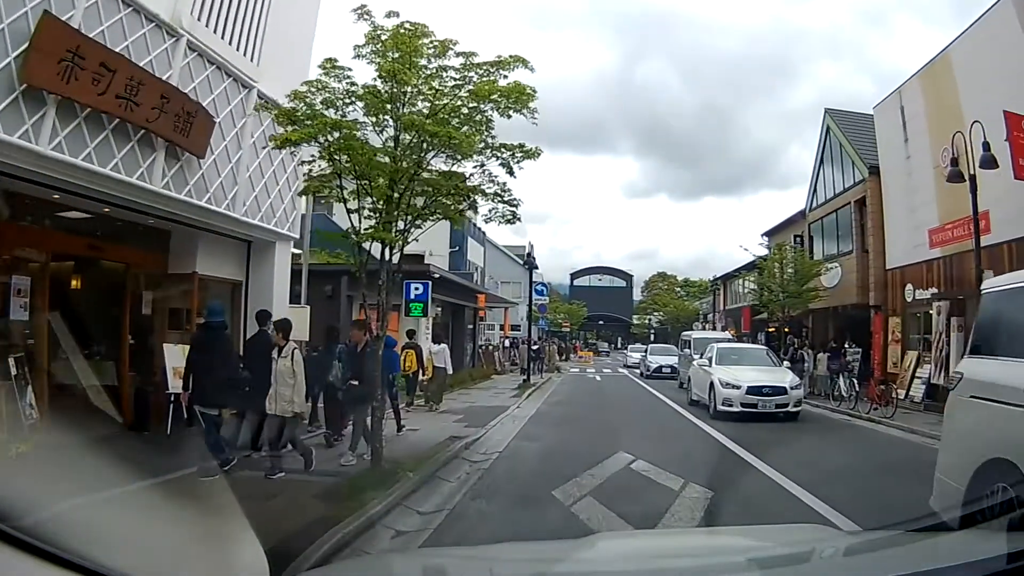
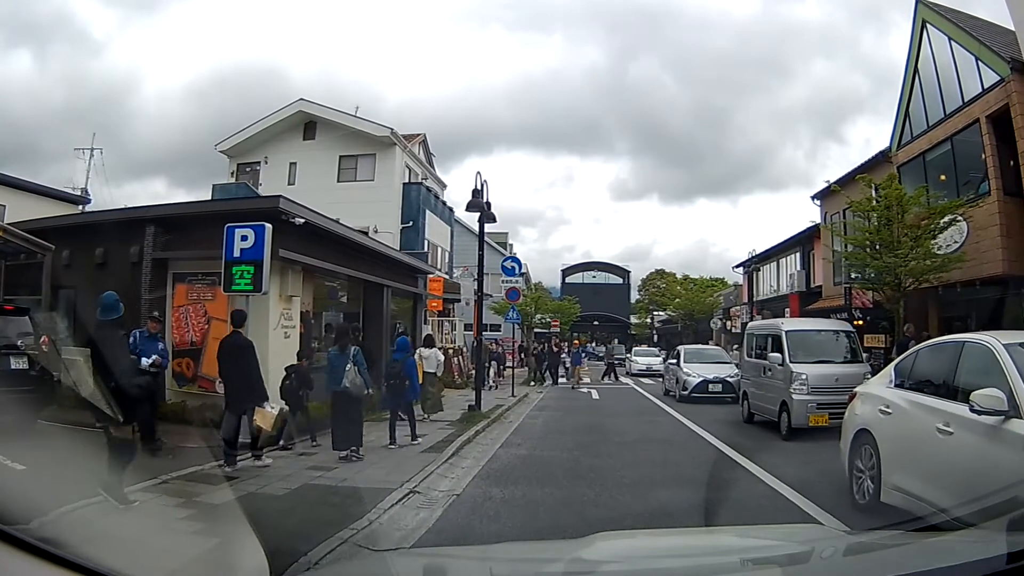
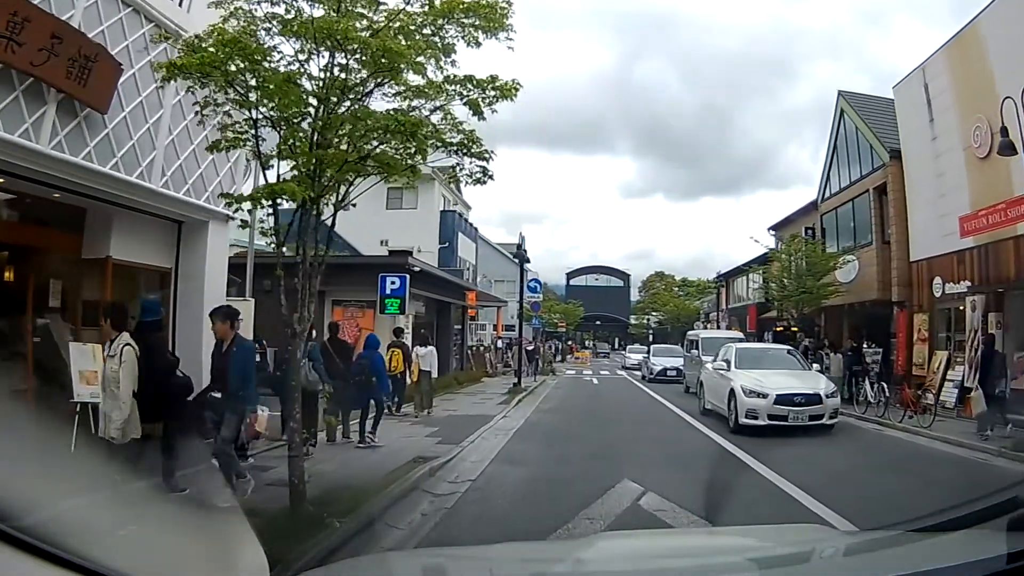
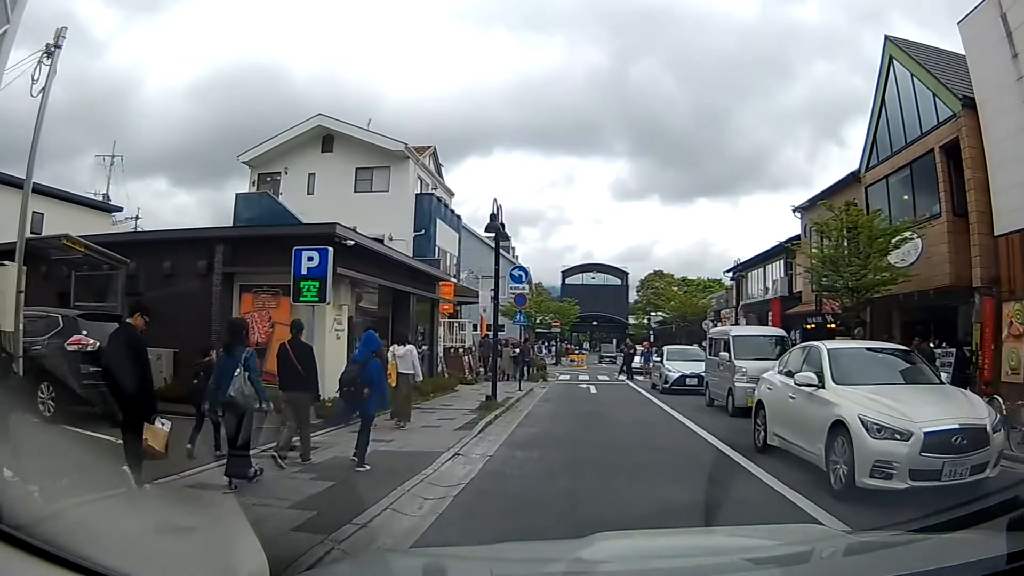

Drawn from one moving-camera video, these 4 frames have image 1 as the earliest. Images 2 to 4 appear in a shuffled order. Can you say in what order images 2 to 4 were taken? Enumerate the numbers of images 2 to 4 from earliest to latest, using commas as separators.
3, 4, 2
